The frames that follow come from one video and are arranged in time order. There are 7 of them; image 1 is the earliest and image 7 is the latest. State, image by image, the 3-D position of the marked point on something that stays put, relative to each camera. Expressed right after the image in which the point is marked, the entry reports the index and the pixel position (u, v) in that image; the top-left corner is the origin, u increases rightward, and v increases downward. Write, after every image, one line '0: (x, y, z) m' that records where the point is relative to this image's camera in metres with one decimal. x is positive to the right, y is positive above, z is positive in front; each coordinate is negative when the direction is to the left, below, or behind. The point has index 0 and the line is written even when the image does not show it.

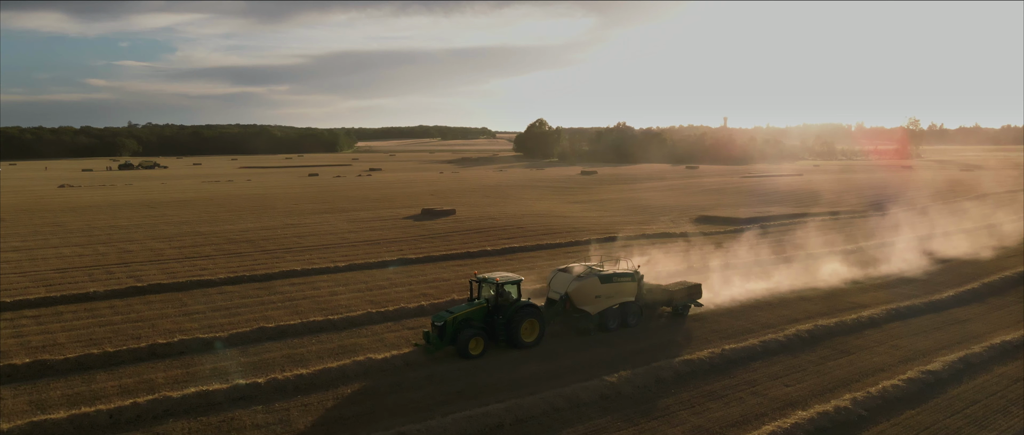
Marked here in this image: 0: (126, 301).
0: (-9.8, -2.1, +15.9) m
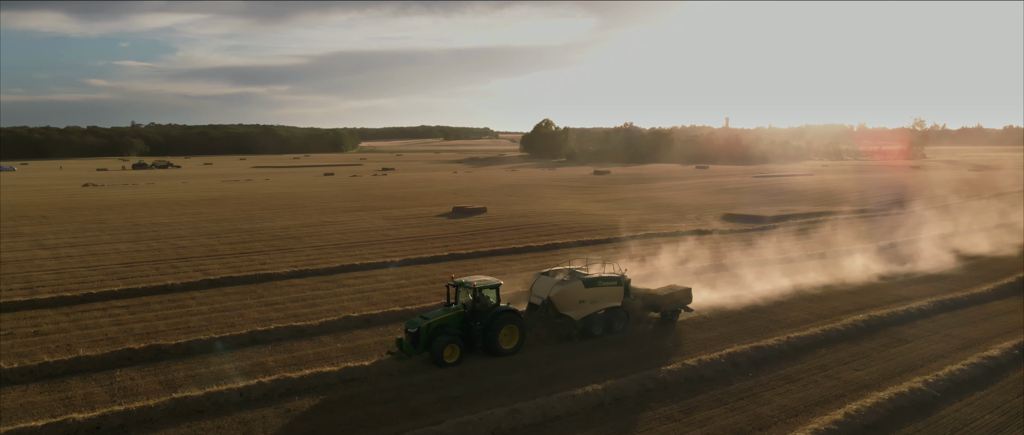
0: (-8.1, -2.0, +16.6) m
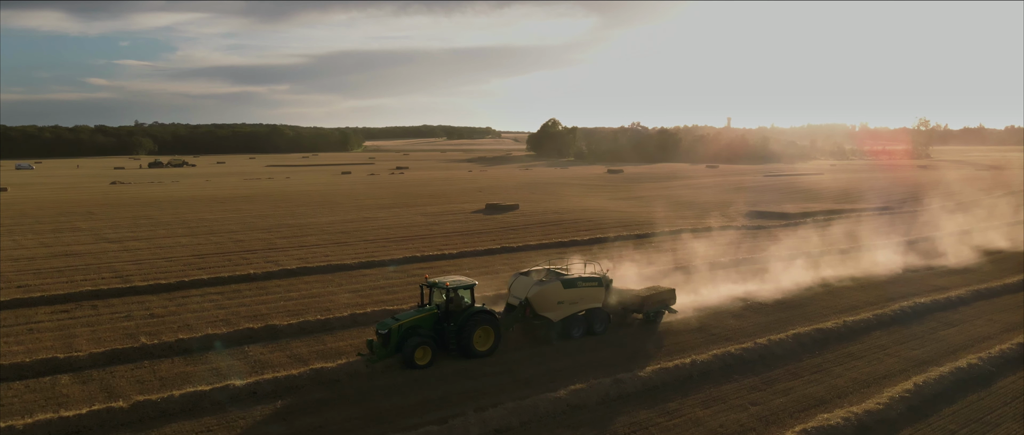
0: (-6.4, -1.8, +17.7) m
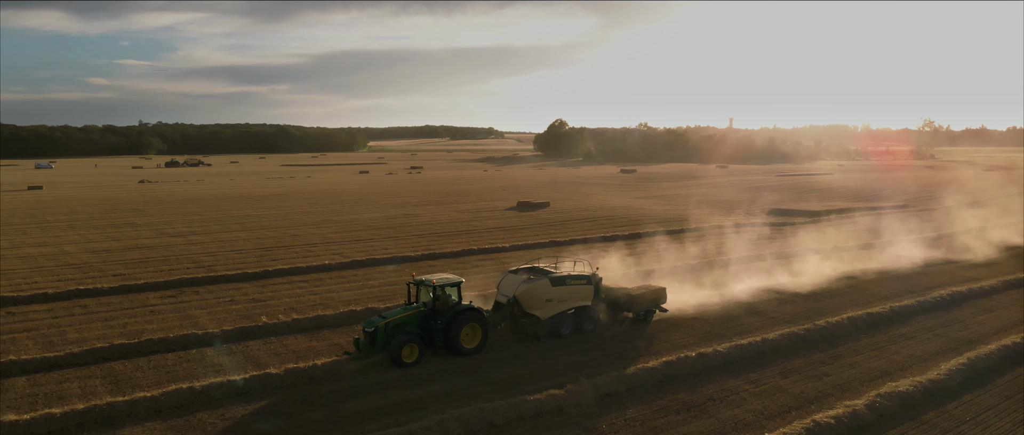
0: (-4.5, -1.6, +18.9) m
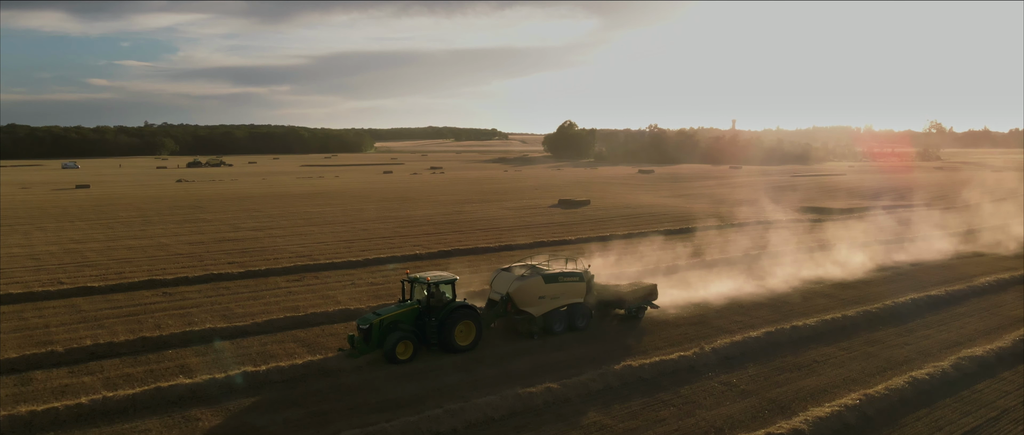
0: (-2.0, -1.4, +20.7) m
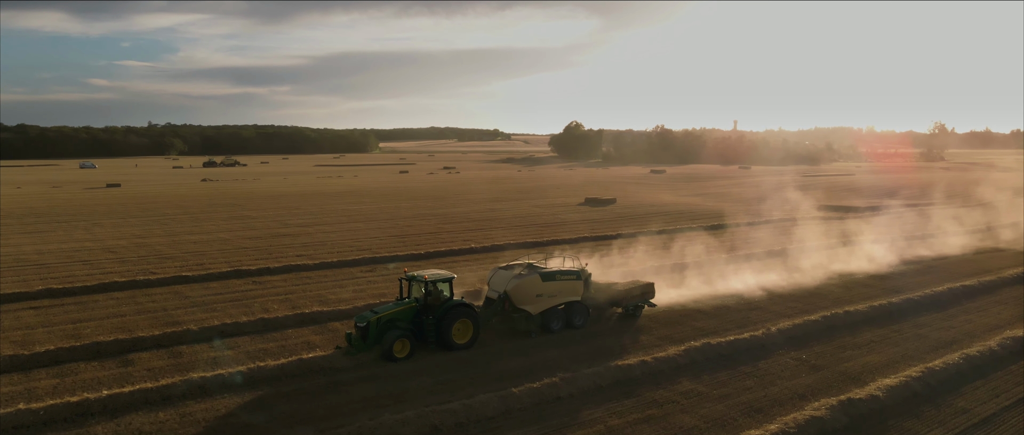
0: (-0.2, -1.2, +21.9) m
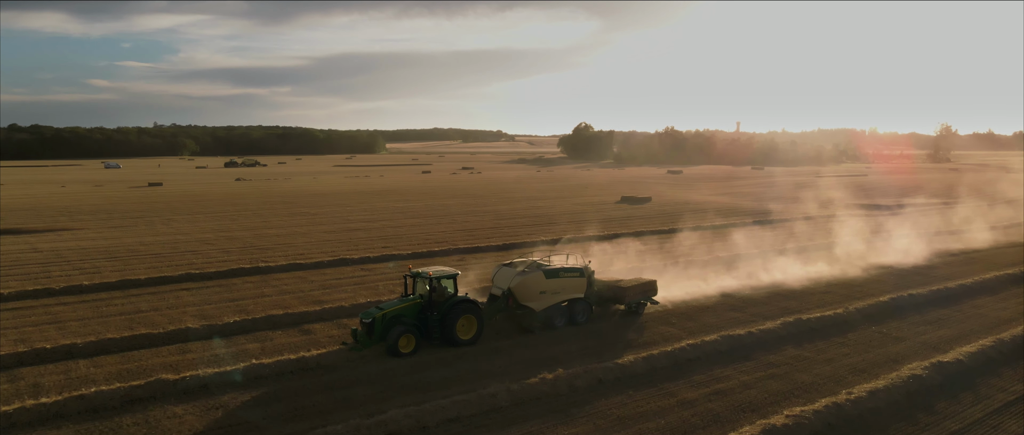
0: (+2.4, -1.0, +23.5) m
